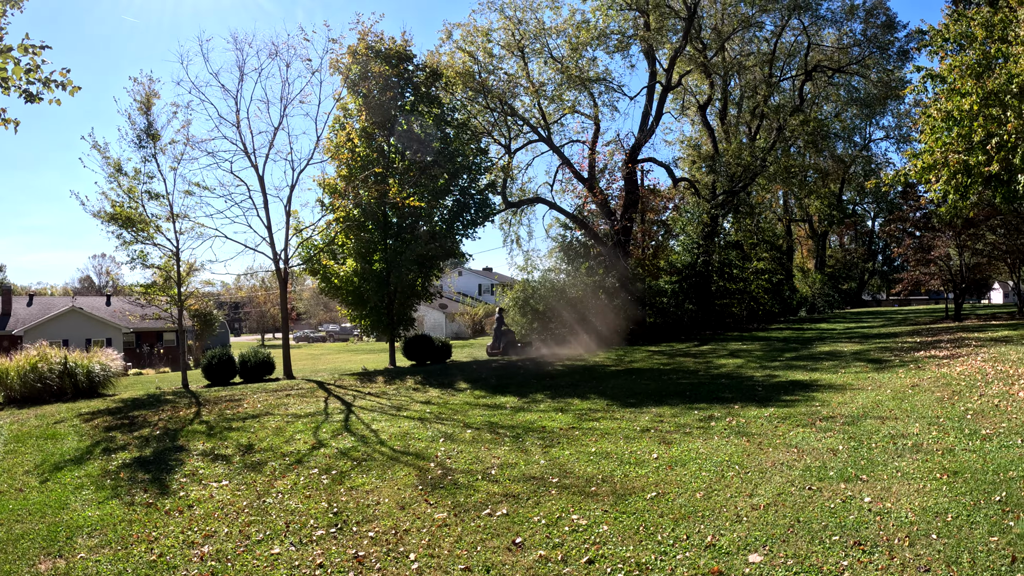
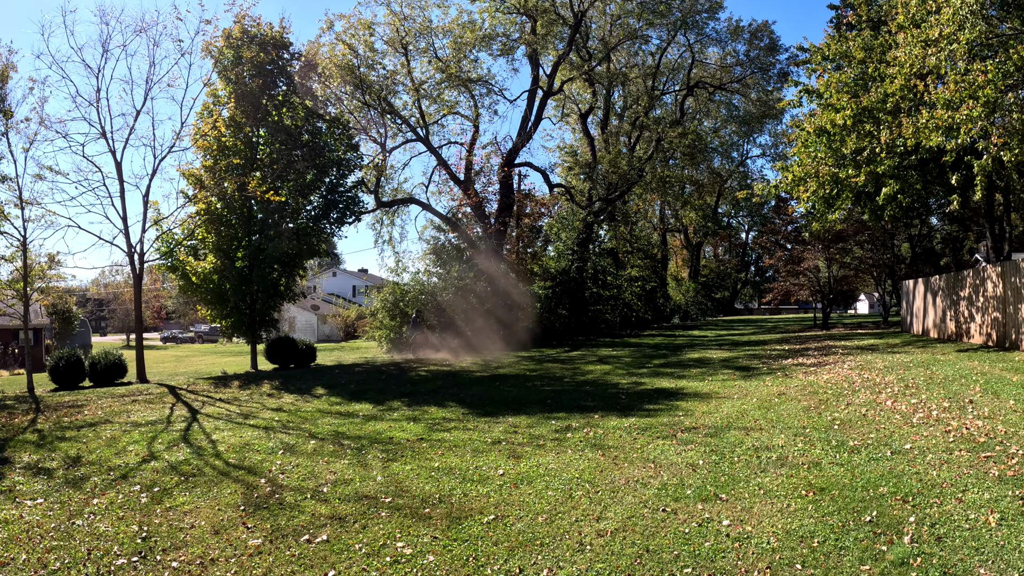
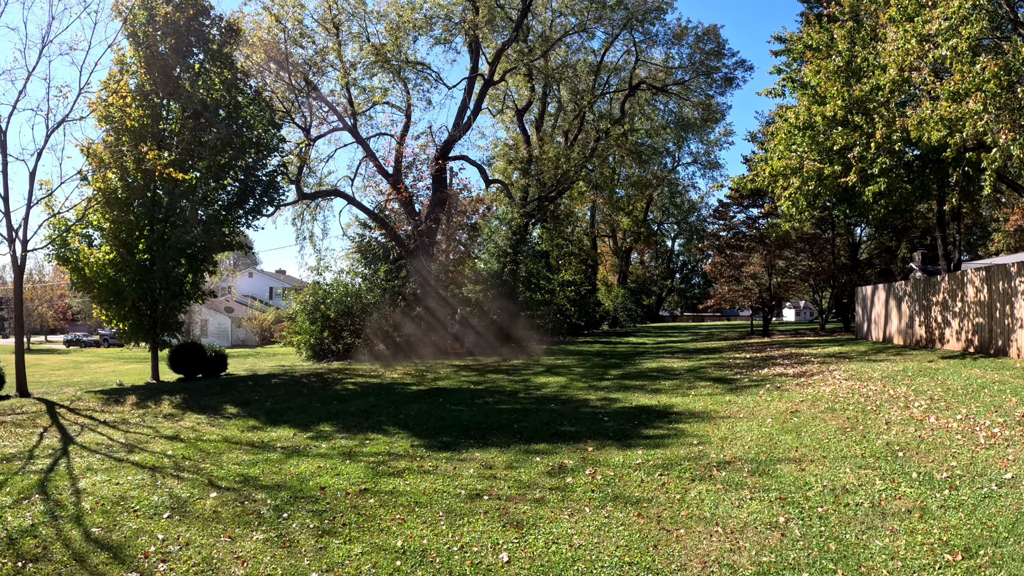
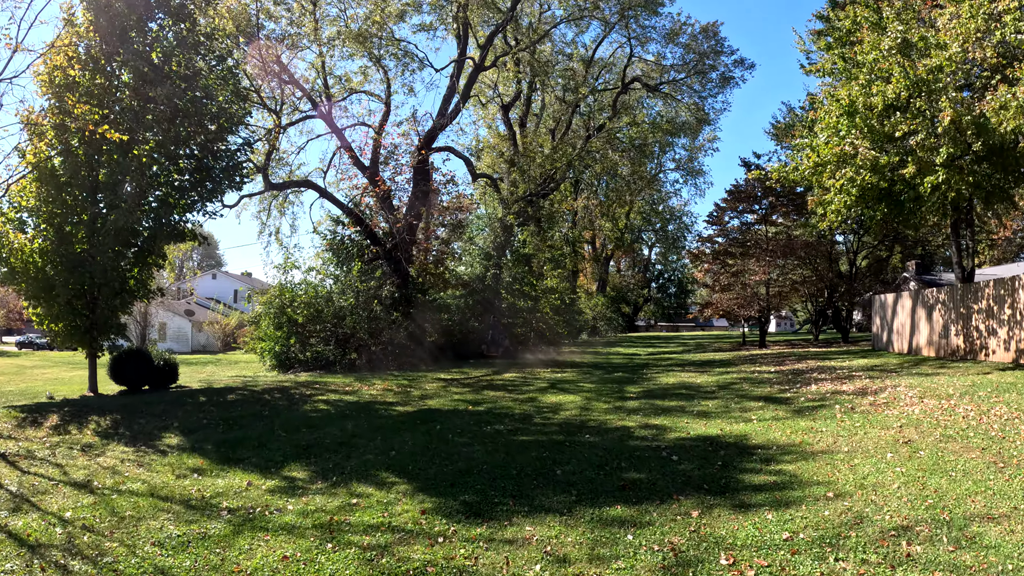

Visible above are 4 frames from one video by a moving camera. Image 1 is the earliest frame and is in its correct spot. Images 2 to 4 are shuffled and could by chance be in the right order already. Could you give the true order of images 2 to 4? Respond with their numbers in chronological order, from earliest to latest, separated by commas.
2, 3, 4
